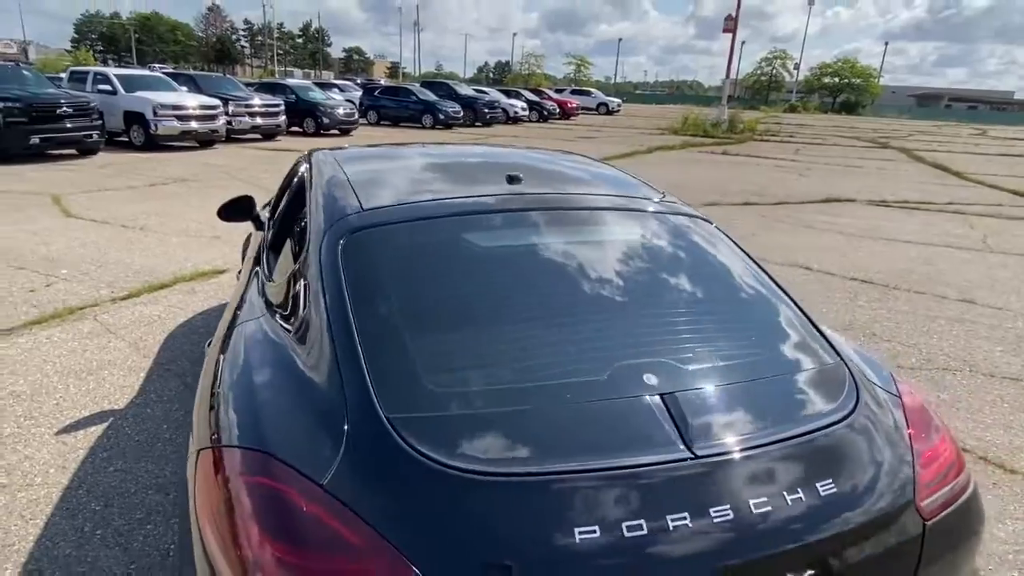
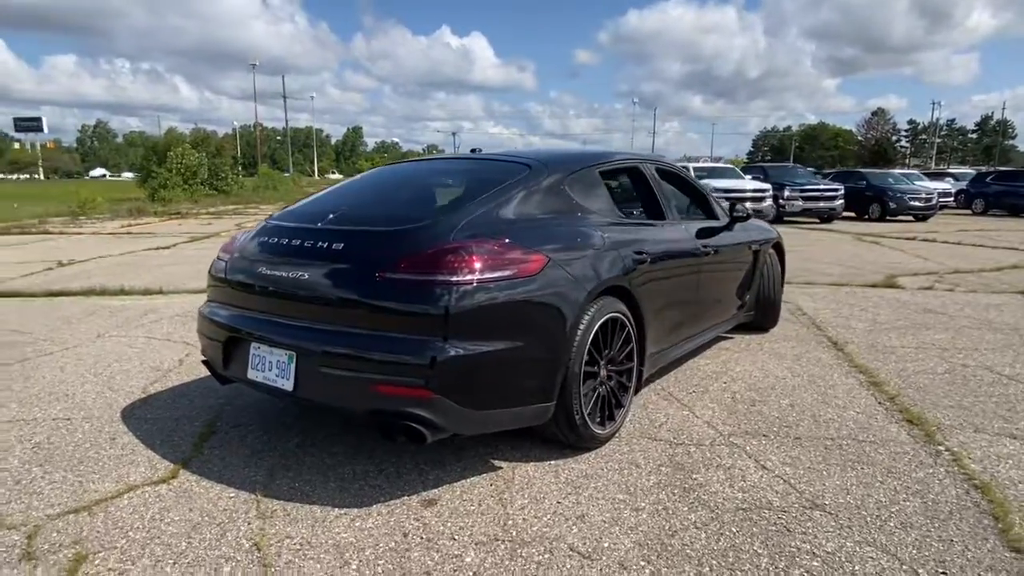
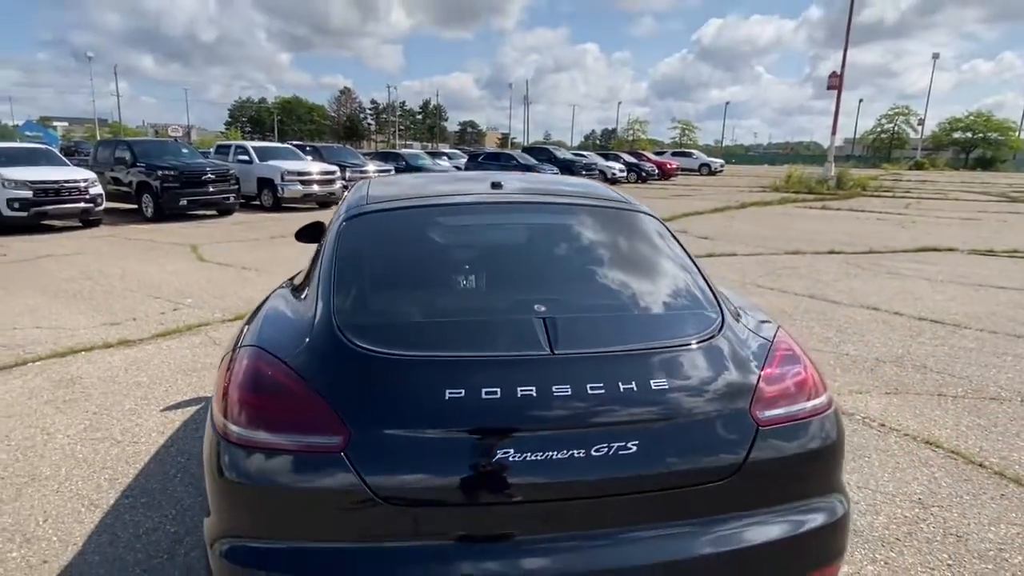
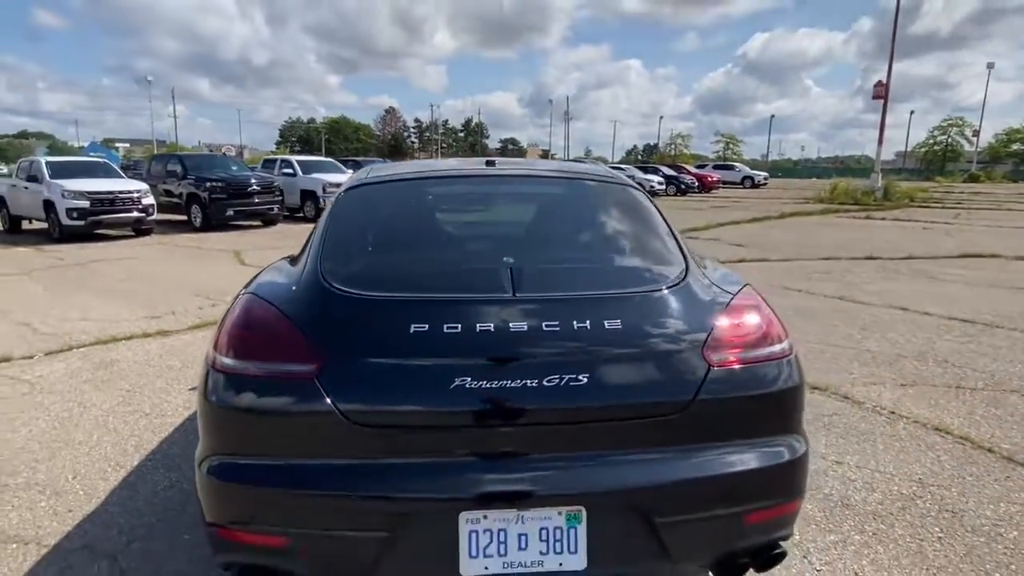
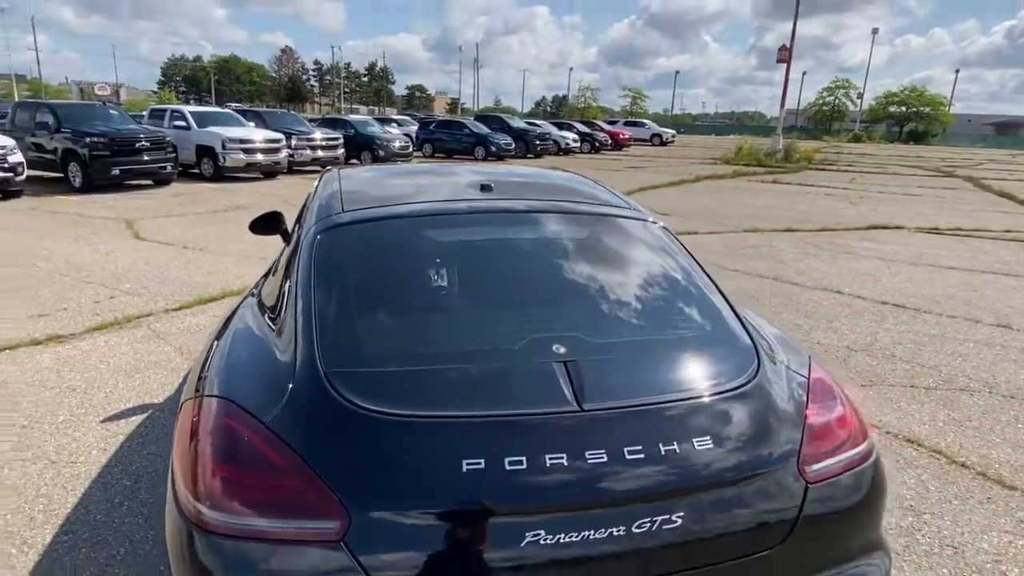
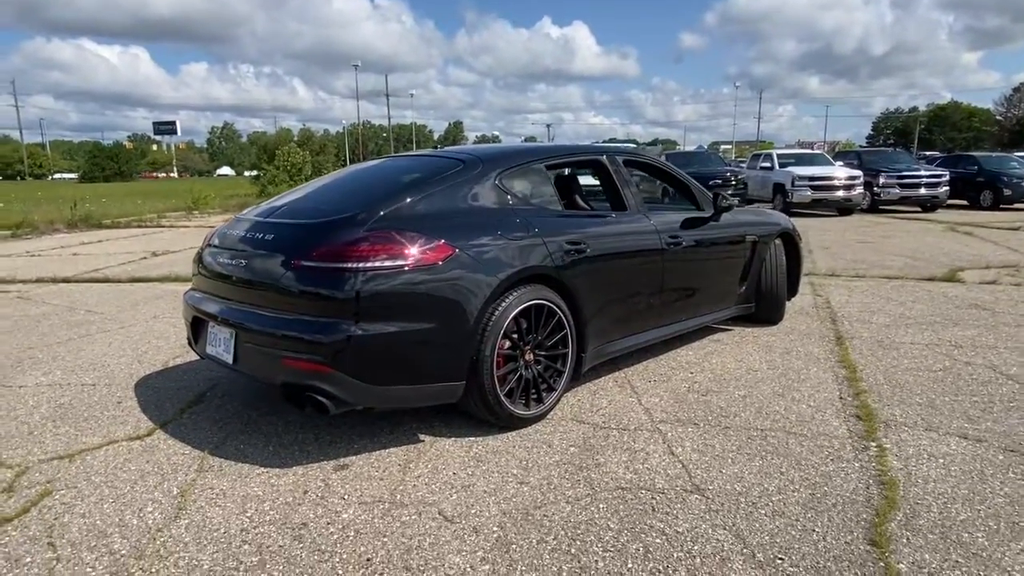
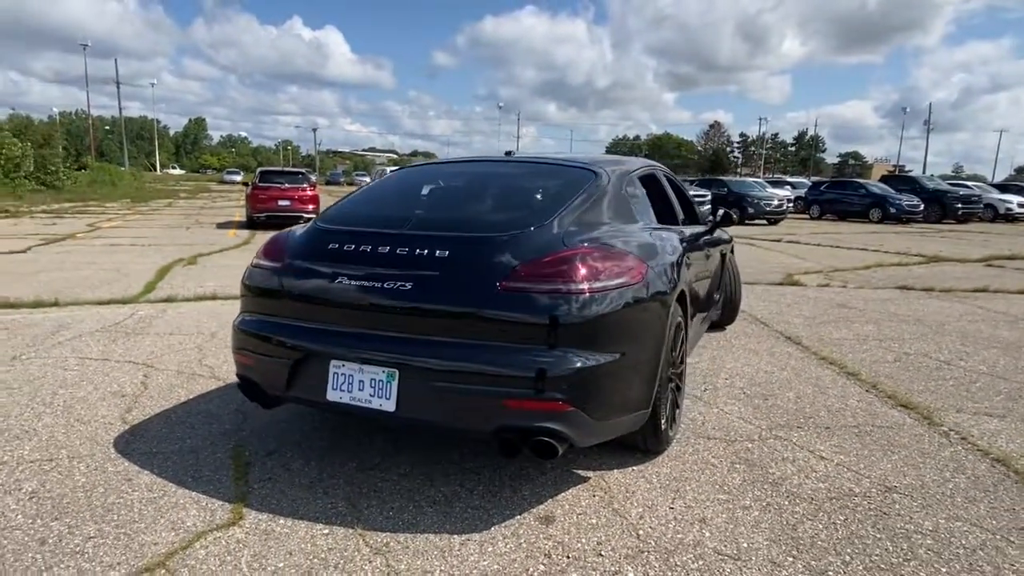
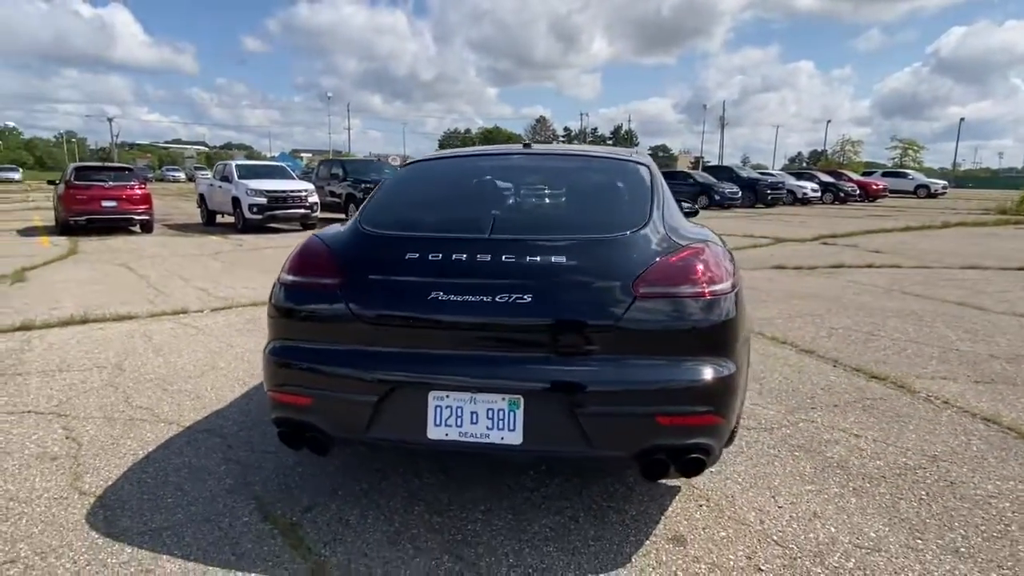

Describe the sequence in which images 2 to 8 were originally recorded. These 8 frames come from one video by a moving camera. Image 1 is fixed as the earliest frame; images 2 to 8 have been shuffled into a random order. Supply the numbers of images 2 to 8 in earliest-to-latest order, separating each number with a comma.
5, 3, 4, 8, 7, 2, 6
